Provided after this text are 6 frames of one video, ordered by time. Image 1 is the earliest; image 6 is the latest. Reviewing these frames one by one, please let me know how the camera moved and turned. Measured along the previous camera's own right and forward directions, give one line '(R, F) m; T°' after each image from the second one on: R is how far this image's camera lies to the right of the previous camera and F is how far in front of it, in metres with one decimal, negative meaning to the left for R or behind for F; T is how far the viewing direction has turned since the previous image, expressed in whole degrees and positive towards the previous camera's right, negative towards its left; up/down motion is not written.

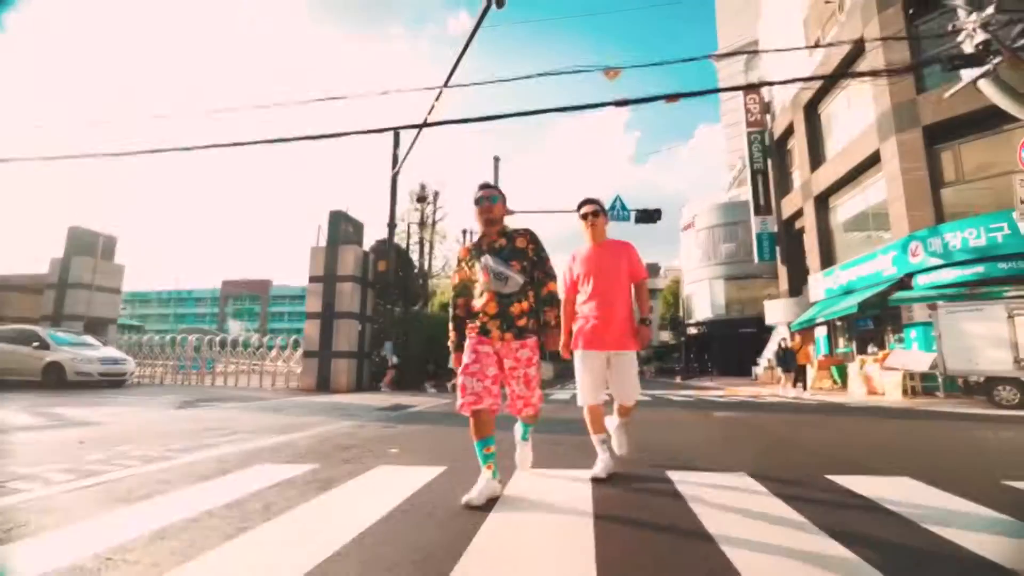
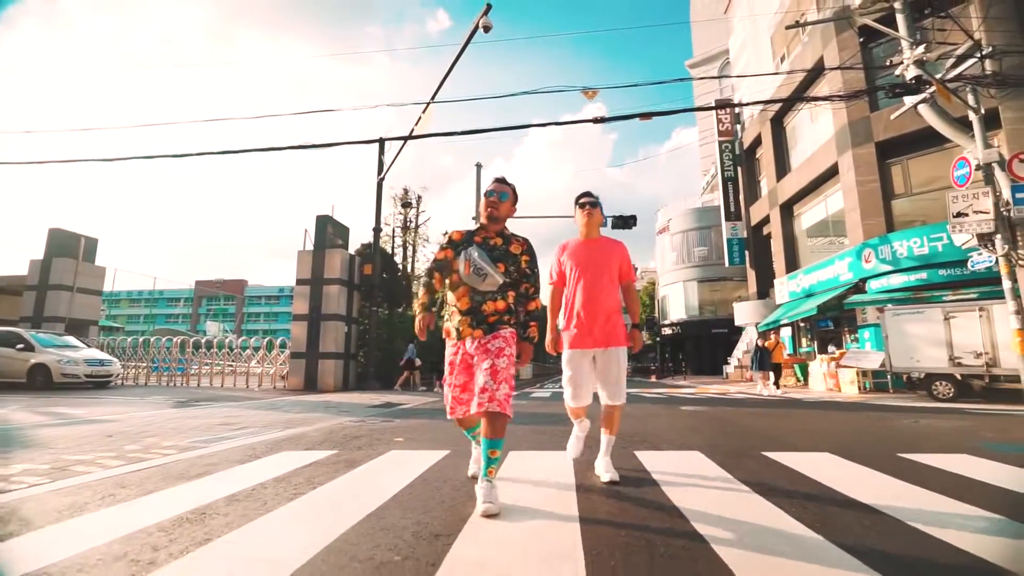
(-0.1, -0.6) m; +2°
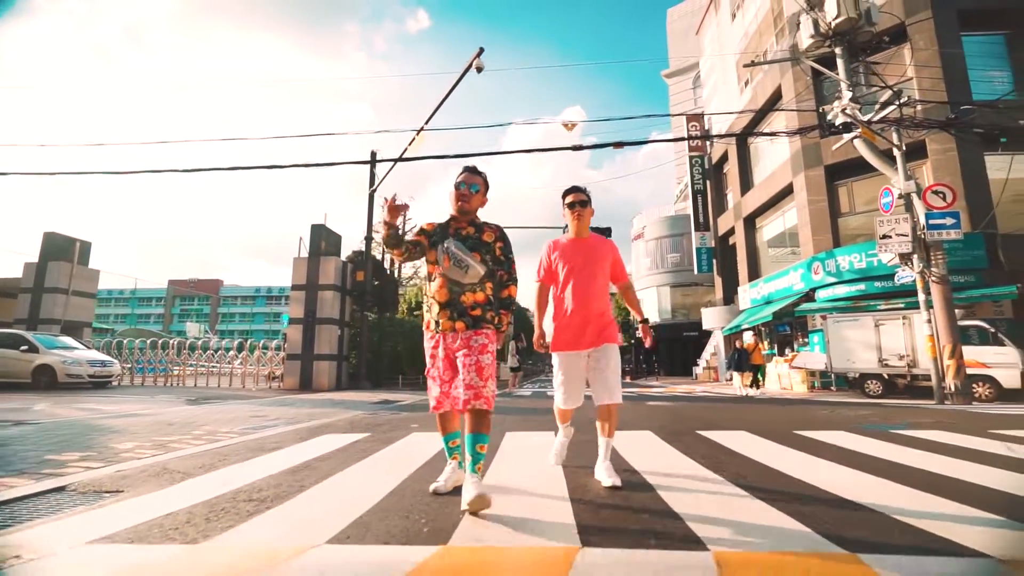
(-0.2, -1.1) m; +2°
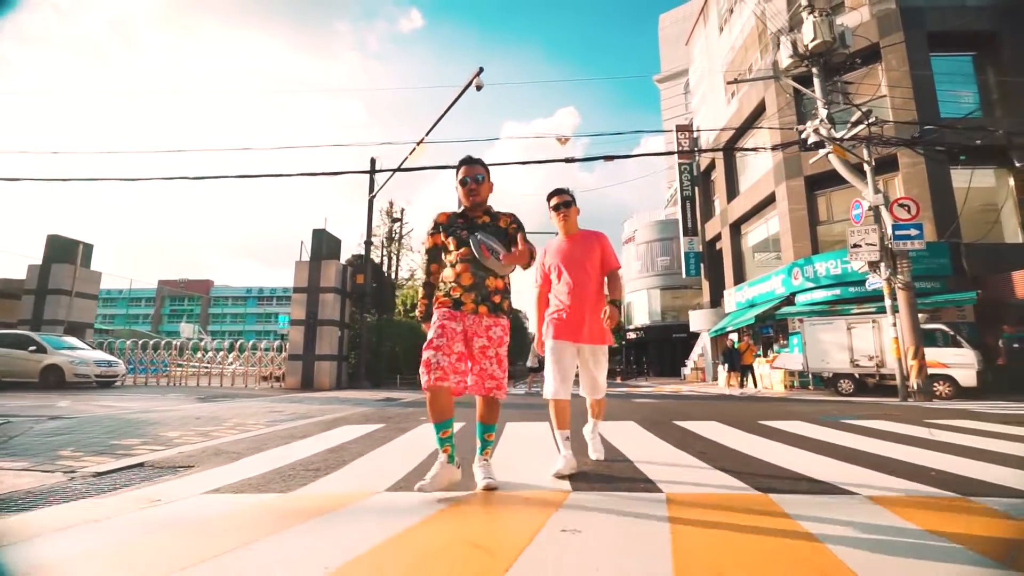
(-0.1, -0.6) m; +1°
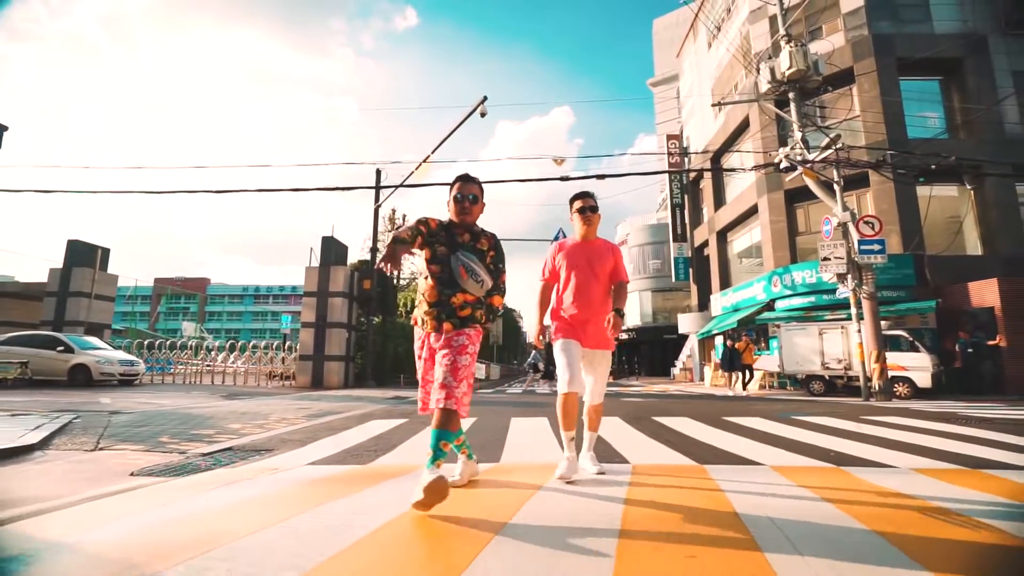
(-0.1, -1.0) m; +1°
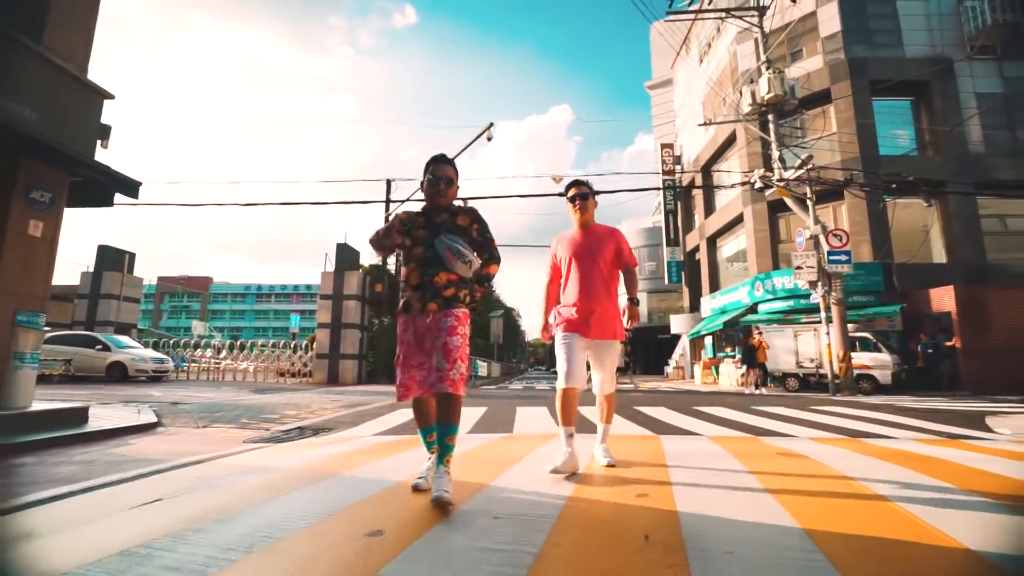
(-0.1, -1.3) m; 0°
